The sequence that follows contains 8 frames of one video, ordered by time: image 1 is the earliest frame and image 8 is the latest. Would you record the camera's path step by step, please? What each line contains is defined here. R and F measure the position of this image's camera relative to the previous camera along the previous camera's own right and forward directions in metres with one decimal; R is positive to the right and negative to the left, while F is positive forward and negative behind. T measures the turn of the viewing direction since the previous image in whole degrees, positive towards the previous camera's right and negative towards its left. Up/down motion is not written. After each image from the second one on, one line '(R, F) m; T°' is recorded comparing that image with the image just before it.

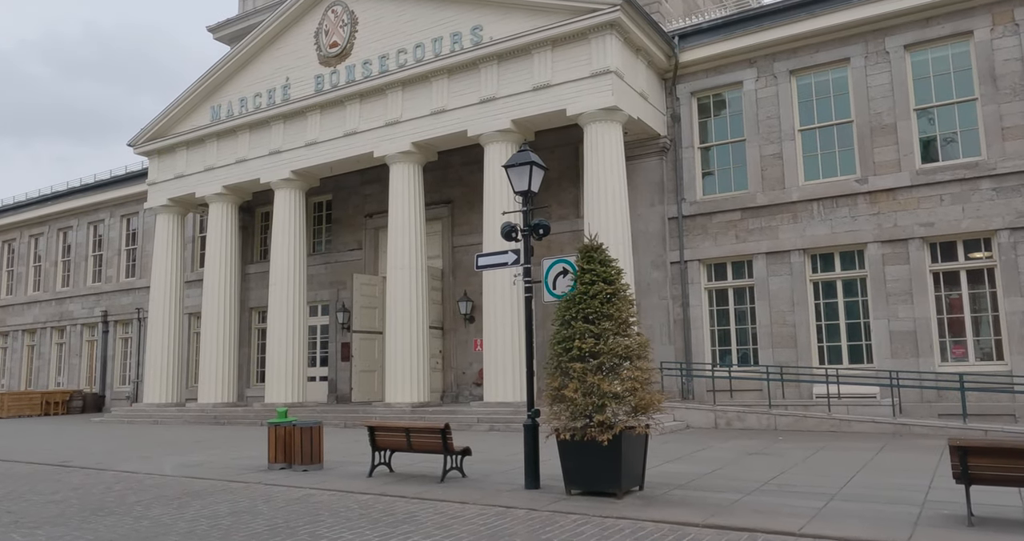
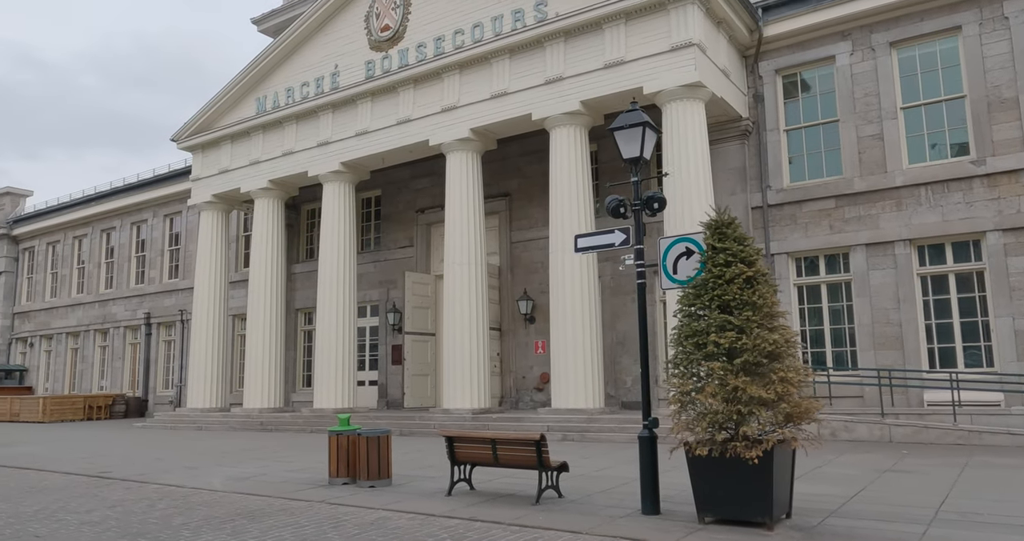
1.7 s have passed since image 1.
(-0.8, +1.5) m; -3°
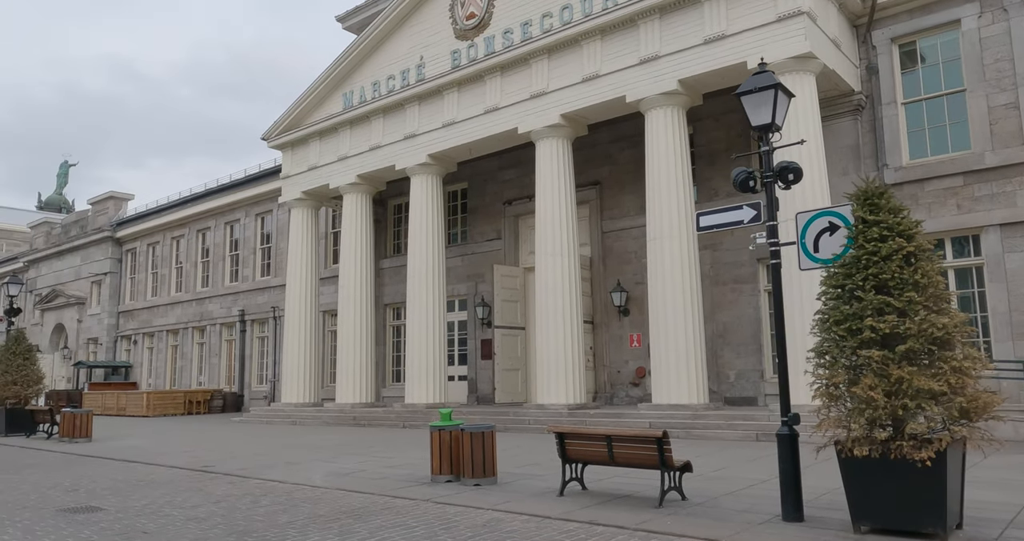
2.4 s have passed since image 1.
(-0.4, +0.6) m; -6°
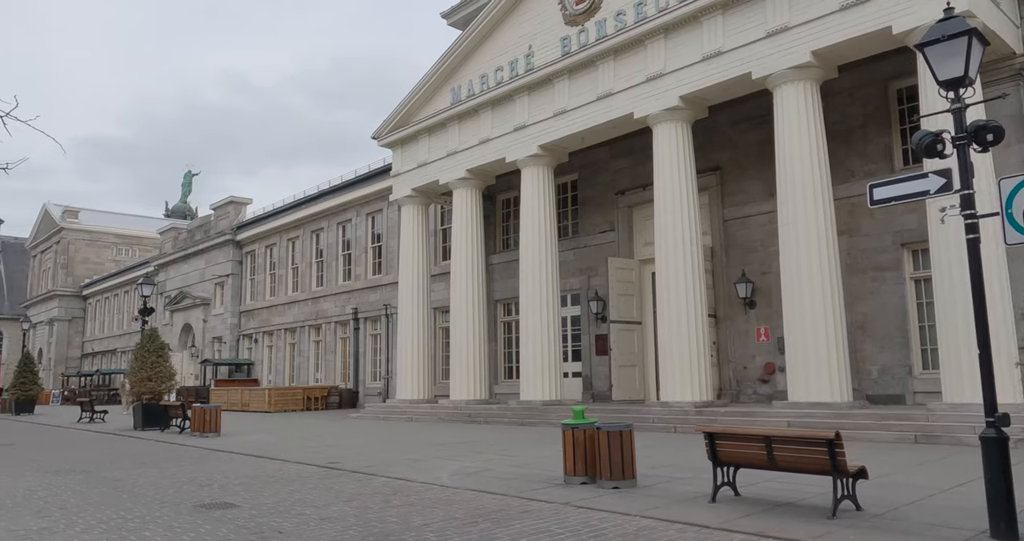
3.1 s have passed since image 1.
(-0.4, +0.6) m; -7°
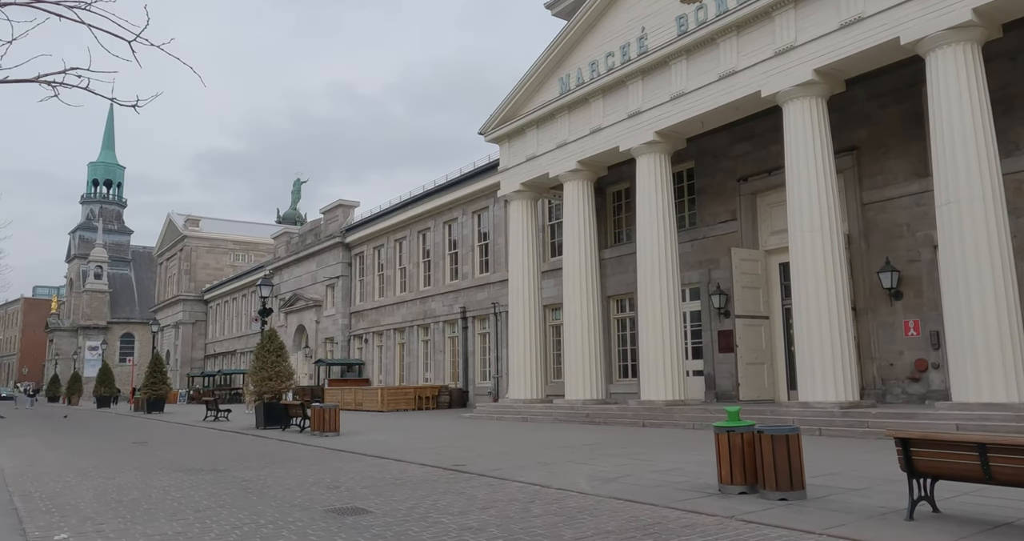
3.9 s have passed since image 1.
(-0.5, +0.7) m; -7°
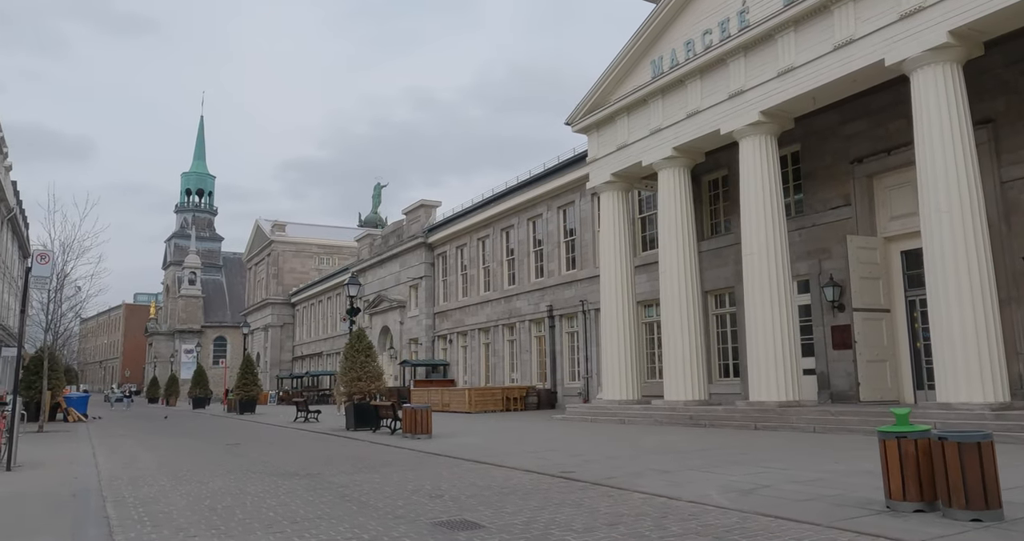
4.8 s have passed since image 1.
(-0.4, +0.9) m; -6°
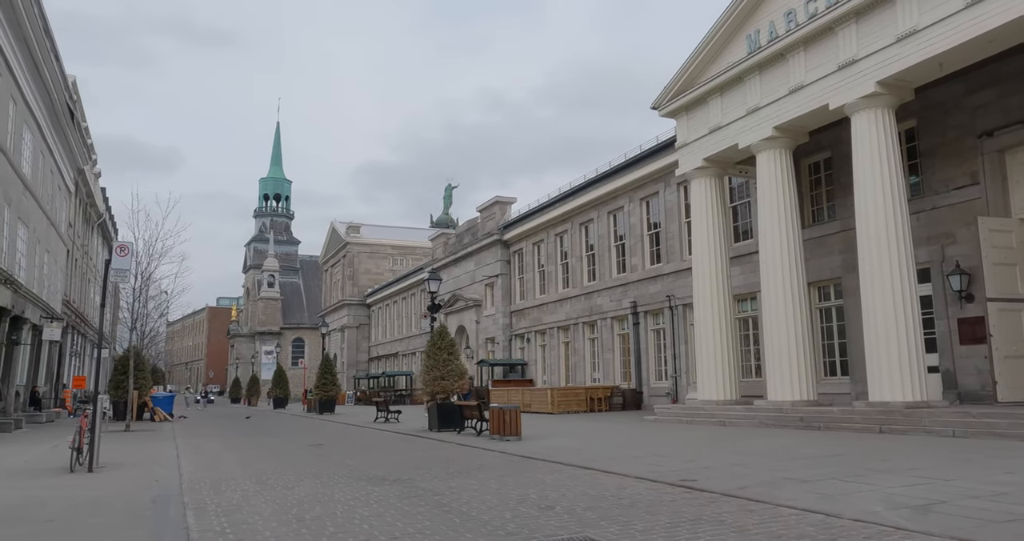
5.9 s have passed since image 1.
(-0.5, +1.0) m; -5°
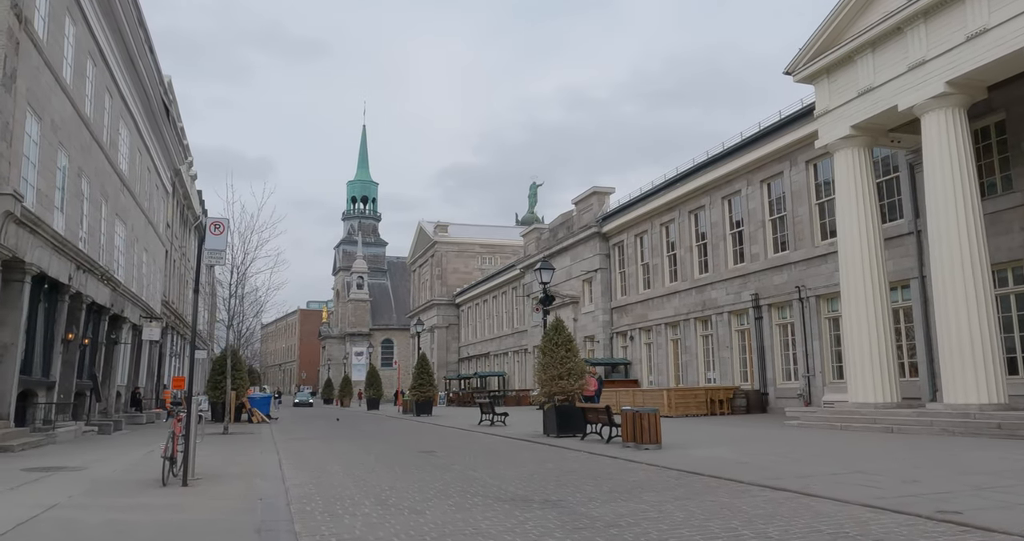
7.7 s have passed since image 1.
(-1.0, +1.9) m; -6°
